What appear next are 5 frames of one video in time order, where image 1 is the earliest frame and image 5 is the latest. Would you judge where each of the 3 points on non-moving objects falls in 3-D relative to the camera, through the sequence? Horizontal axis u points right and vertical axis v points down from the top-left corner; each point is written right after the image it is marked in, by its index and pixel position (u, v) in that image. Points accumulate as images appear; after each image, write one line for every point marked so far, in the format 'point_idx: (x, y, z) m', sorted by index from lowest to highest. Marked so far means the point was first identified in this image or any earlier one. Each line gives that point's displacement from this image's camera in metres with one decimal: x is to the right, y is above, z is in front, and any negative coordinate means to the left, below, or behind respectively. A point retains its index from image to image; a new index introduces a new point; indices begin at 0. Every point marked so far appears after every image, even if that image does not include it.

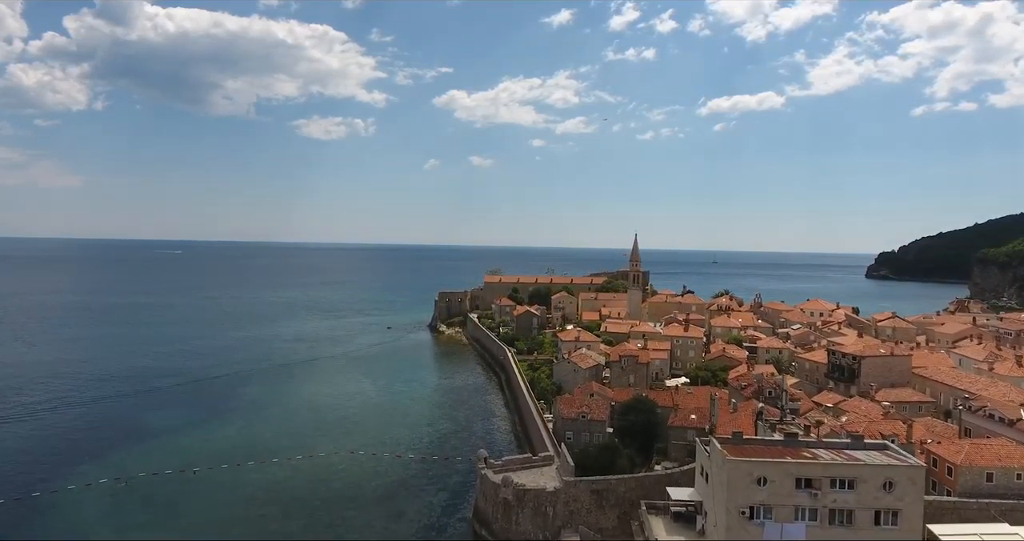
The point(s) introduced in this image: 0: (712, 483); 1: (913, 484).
0: (+5.8, -6.1, +16.8) m
1: (+10.8, -5.7, +15.7) m
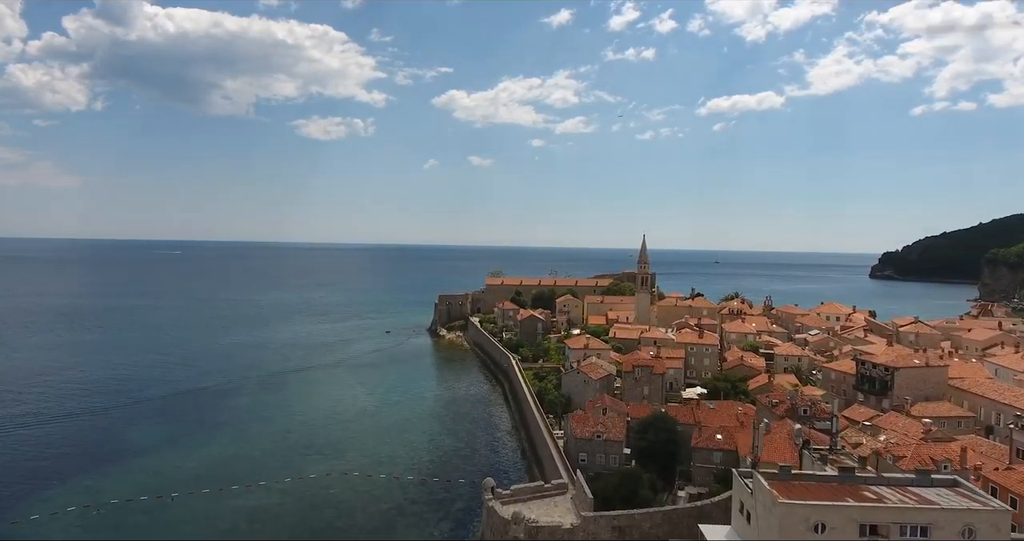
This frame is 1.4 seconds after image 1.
0: (+6.1, -6.3, +14.5) m
1: (+11.1, -6.0, +13.3) m
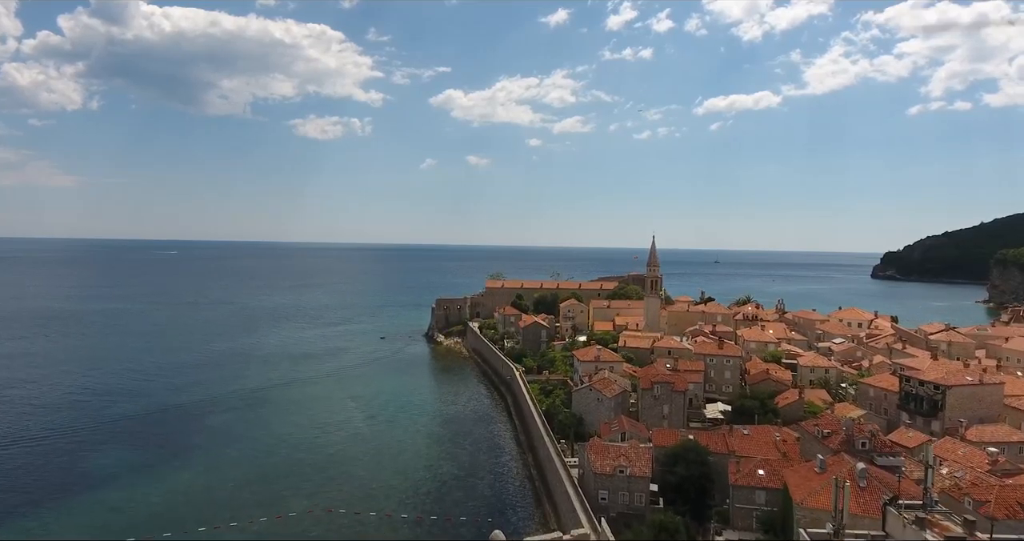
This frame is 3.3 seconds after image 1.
0: (+6.5, -6.7, +11.2) m
1: (+11.5, -6.3, +10.1) m
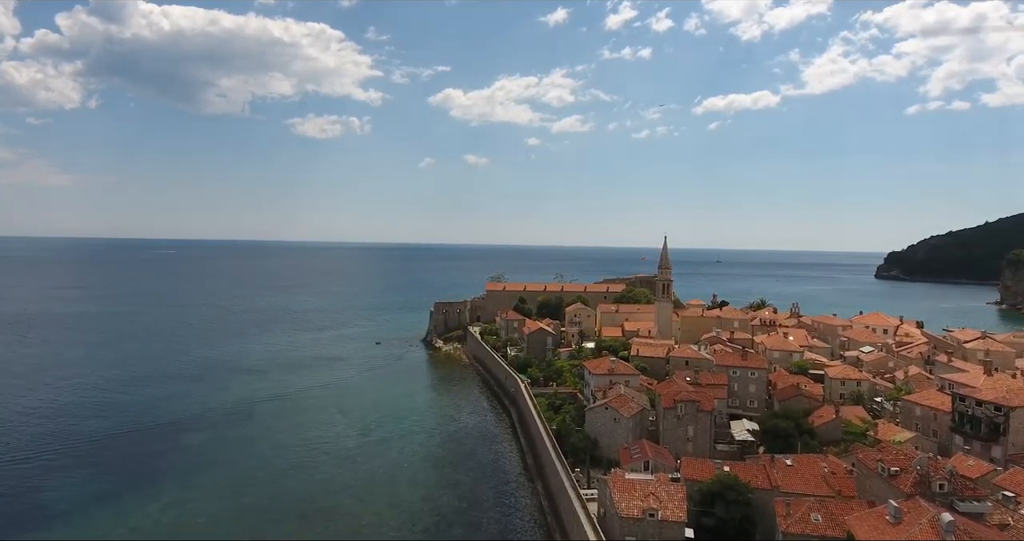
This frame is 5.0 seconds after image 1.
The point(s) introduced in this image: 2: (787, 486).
0: (+6.8, -7.0, +8.1) m
1: (+11.9, -6.6, +7.0) m
2: (+9.3, -7.3, +19.6) m
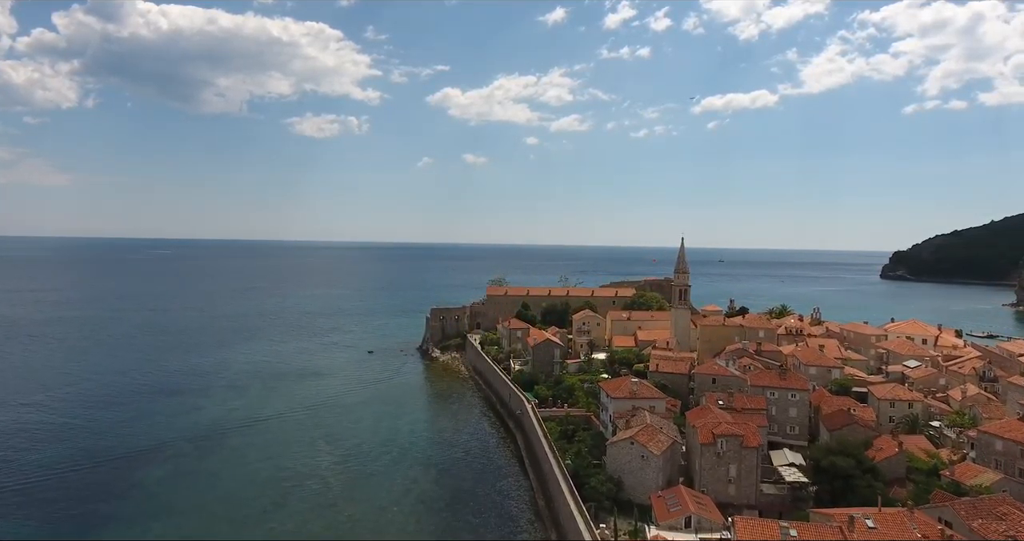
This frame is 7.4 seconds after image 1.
0: (+7.2, -7.4, +3.8) m
1: (+12.2, -7.0, +2.8) m
2: (+9.6, -7.6, +15.3) m
